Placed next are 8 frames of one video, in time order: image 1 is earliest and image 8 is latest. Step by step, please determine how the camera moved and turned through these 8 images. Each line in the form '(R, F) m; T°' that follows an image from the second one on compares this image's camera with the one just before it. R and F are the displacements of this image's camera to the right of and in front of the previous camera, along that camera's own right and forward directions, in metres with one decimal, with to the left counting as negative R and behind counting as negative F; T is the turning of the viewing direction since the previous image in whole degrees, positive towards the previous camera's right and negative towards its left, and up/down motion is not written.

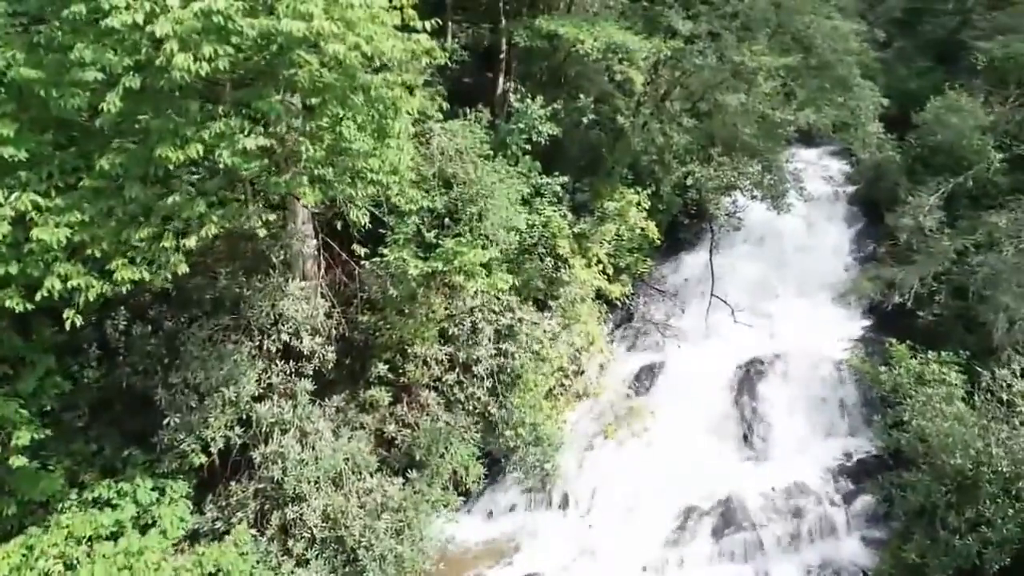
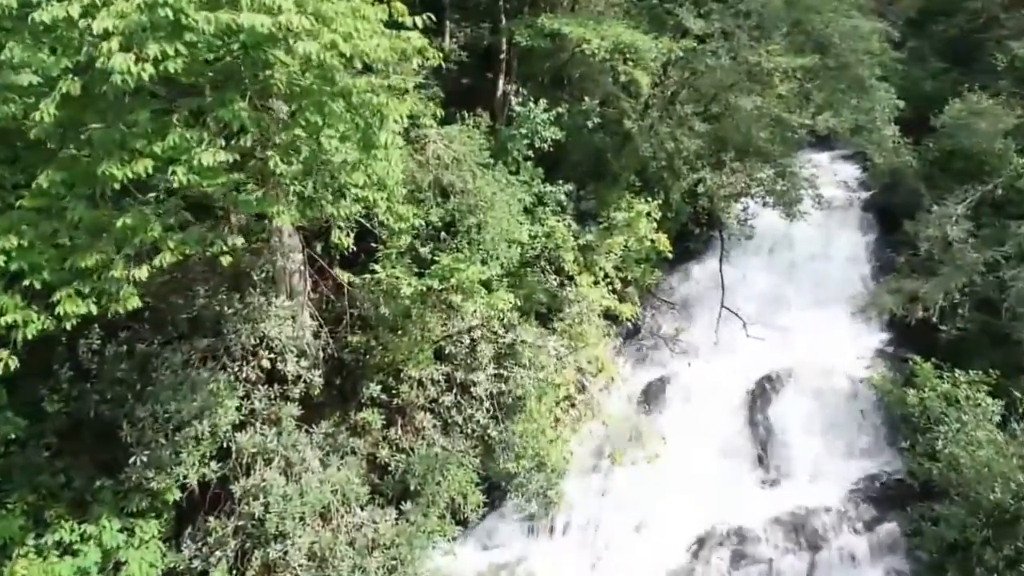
(0.0, +0.6) m; 0°
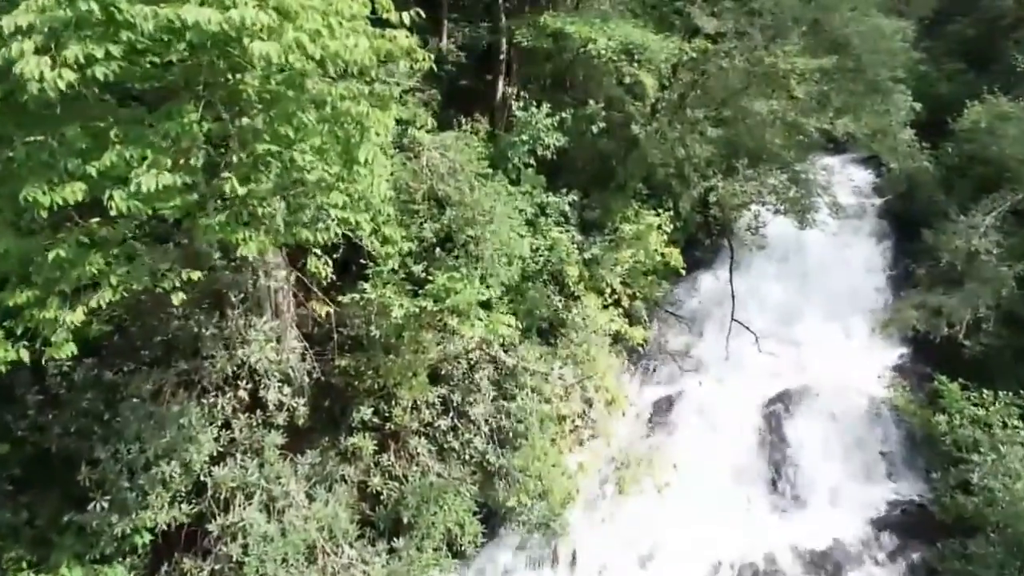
(0.0, +0.6) m; 0°
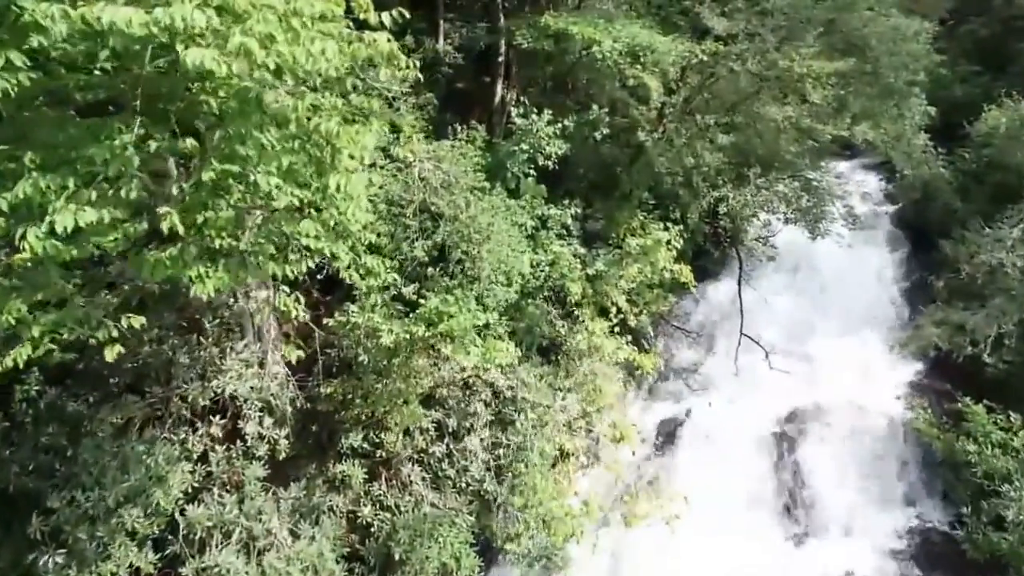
(0.0, +0.5) m; 0°
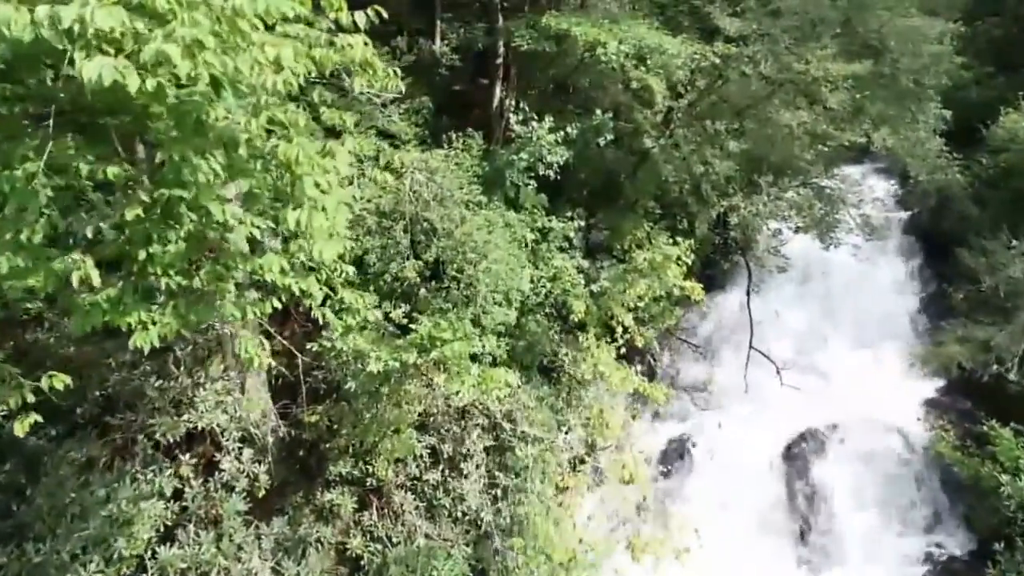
(0.0, +0.5) m; 0°
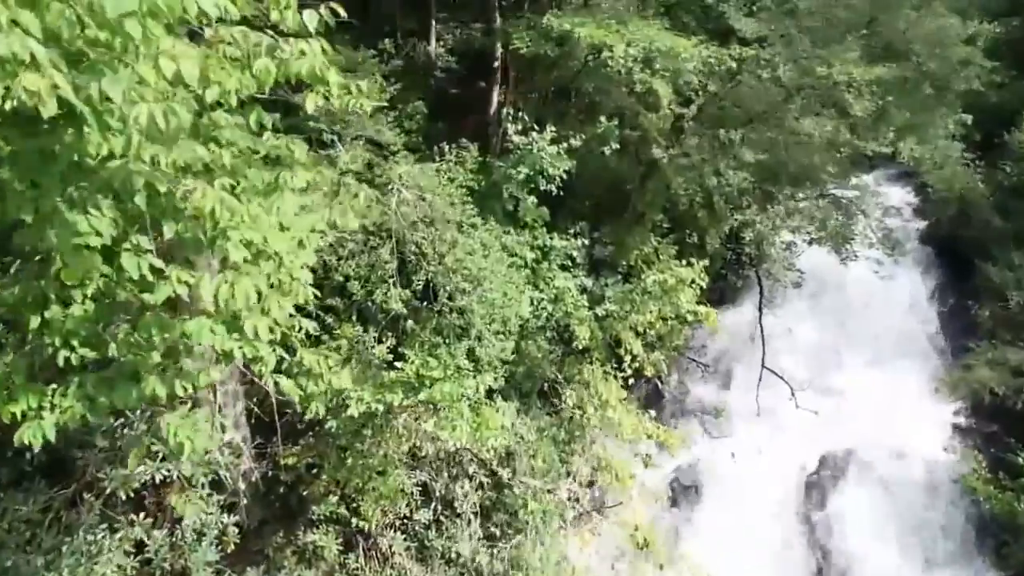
(0.0, +0.6) m; 0°
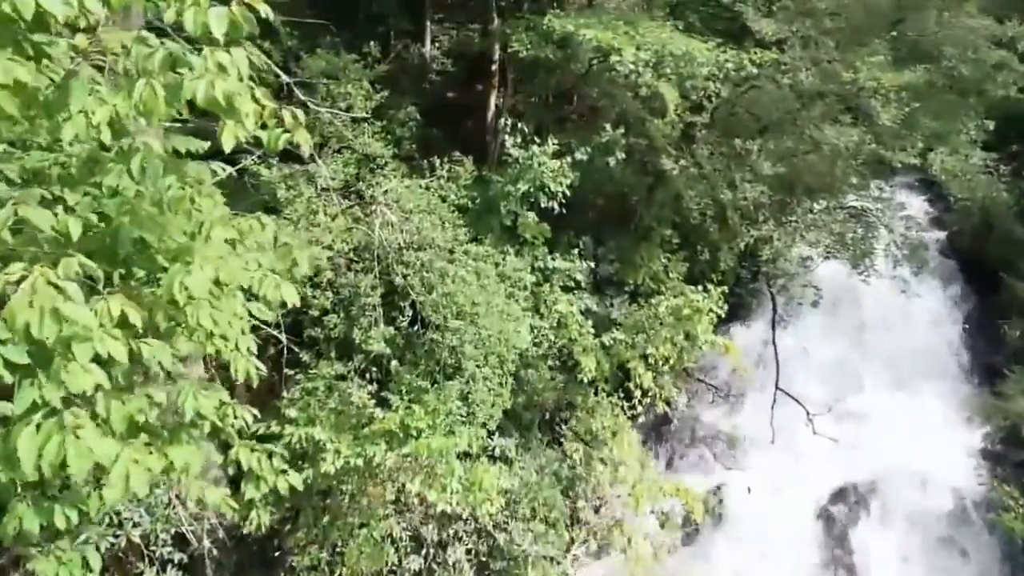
(0.0, +0.6) m; 0°
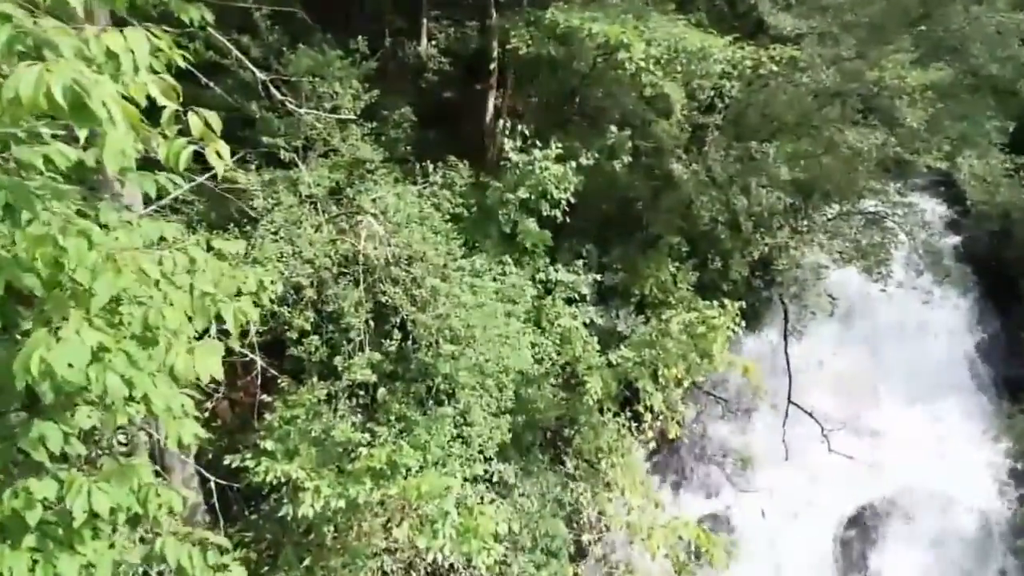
(0.0, +0.4) m; 0°
